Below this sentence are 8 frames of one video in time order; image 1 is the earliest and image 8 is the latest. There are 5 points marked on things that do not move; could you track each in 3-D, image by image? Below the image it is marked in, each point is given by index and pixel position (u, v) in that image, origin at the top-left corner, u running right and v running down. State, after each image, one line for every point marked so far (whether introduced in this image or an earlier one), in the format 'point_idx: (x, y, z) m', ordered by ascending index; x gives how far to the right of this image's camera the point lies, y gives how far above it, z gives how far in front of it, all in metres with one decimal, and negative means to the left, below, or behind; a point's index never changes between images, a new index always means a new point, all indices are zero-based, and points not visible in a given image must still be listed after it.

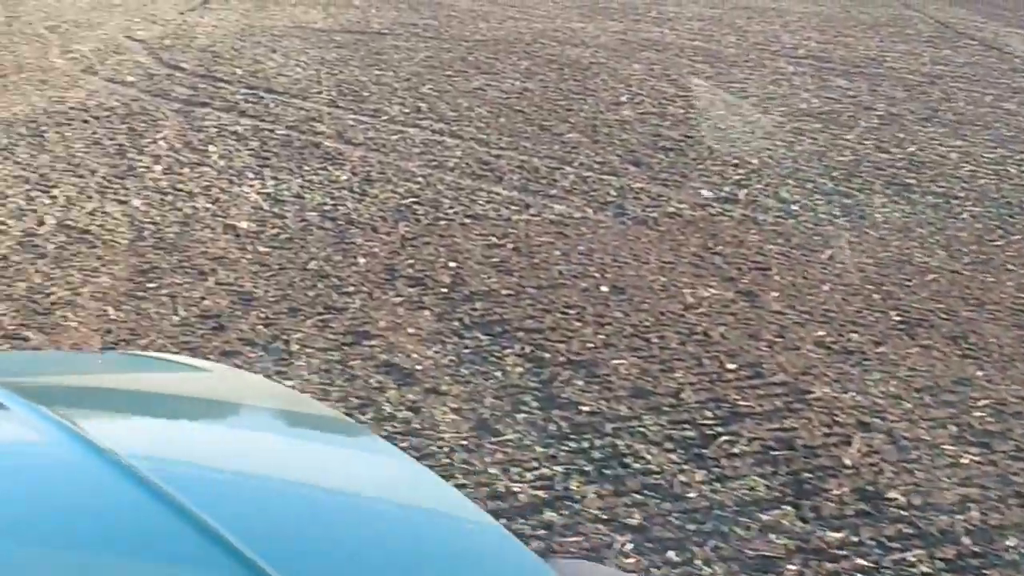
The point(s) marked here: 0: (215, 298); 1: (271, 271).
0: (-1.6, -0.1, +7.2) m
1: (-1.4, +0.1, +7.8) m
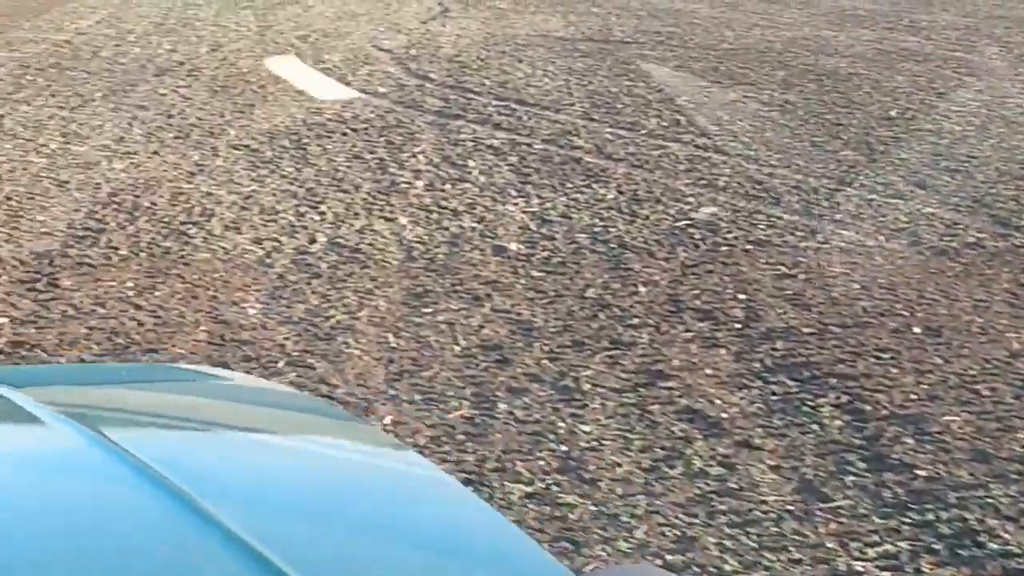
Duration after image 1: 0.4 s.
0: (-0.1, -0.2, +6.9) m
1: (+0.2, -0.1, +7.5) m
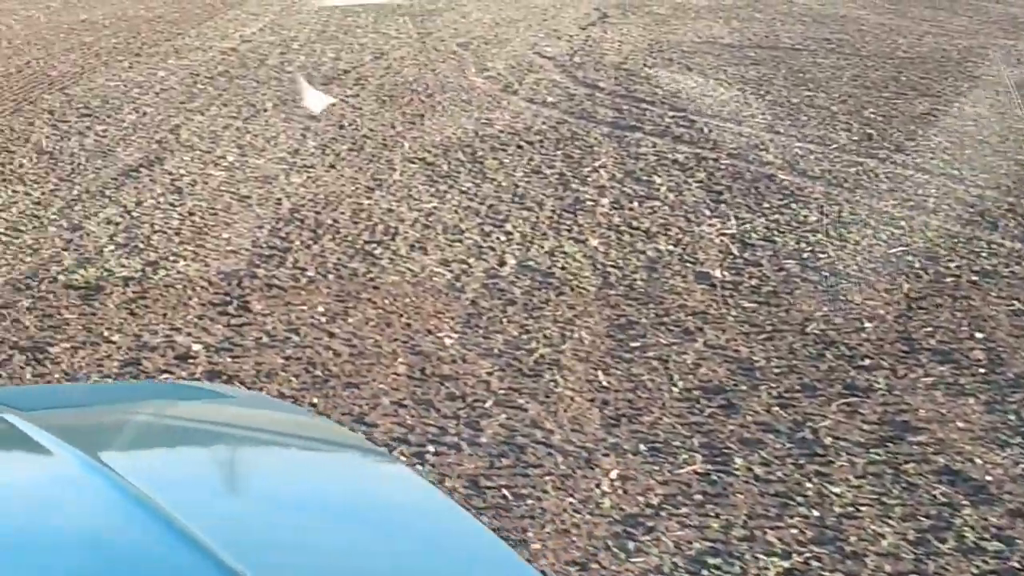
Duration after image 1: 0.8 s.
0: (+1.0, -0.4, +6.4) m
1: (+1.3, -0.2, +6.9) m
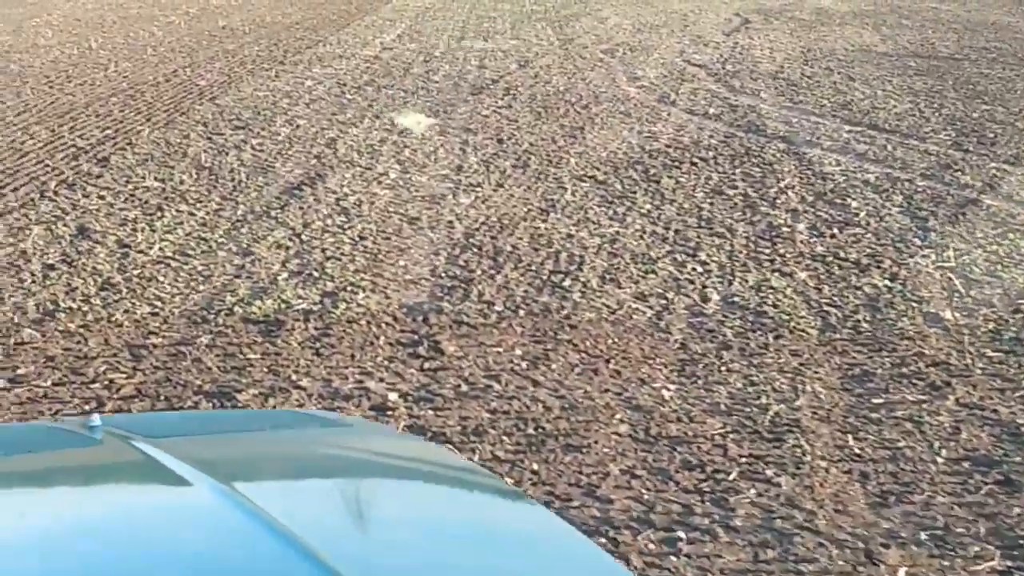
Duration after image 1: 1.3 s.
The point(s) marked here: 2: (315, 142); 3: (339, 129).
0: (+1.9, -0.6, +5.6) m
1: (+2.3, -0.5, +6.1) m
2: (-1.8, +1.4, +12.5) m
3: (-1.7, +1.6, +13.5) m
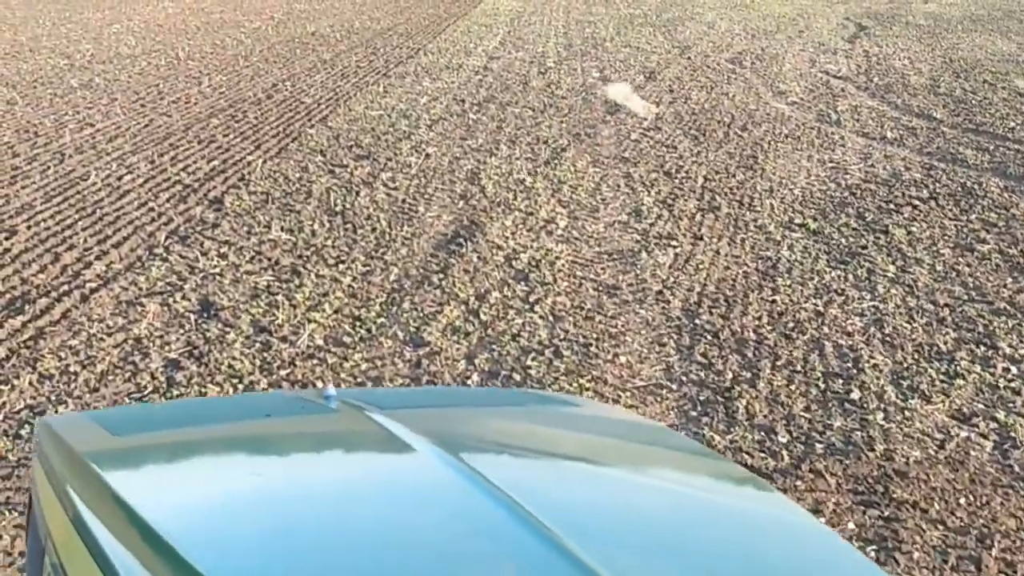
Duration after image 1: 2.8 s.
0: (+3.0, -1.1, +3.6) m
1: (+3.4, -1.0, +4.1) m
2: (-0.5, +0.9, +10.7) m
3: (-0.3, +1.2, +11.6) m
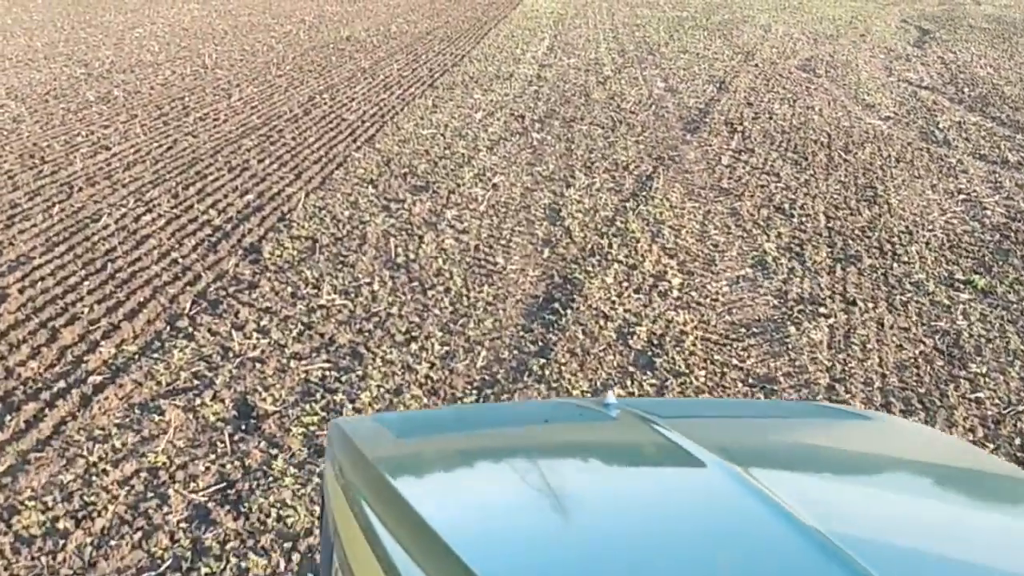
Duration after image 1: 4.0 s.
0: (+3.5, -1.5, +1.9) m
1: (+3.9, -1.4, +2.4) m
2: (+0.1, +0.5, +9.0) m
3: (+0.3, +0.8, +10.0) m
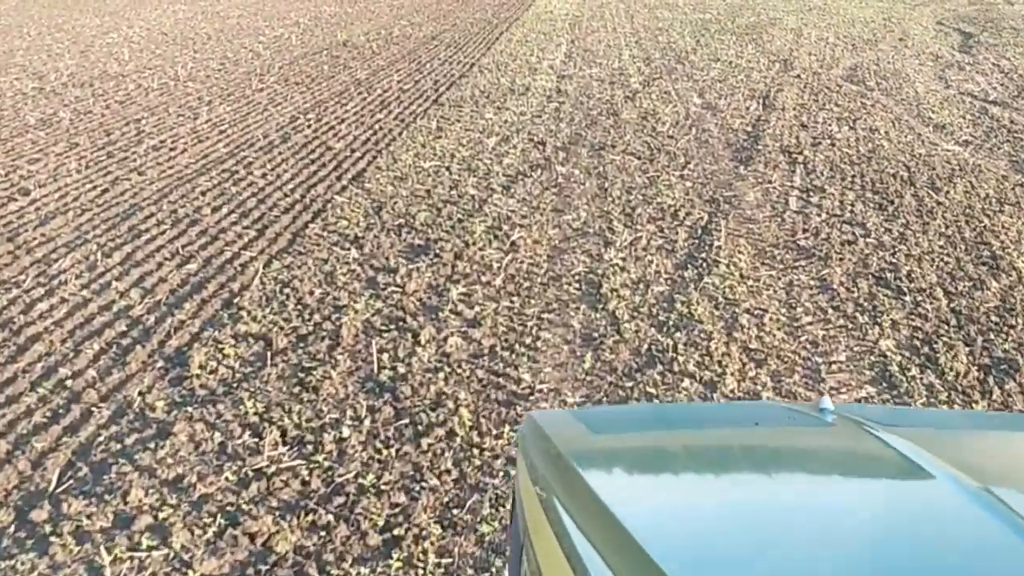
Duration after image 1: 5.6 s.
0: (+3.5, -2.0, -0.2) m
1: (+4.0, -1.9, +0.2) m
2: (+0.2, 0.0, +6.9) m
3: (+0.4, +0.3, +7.9) m
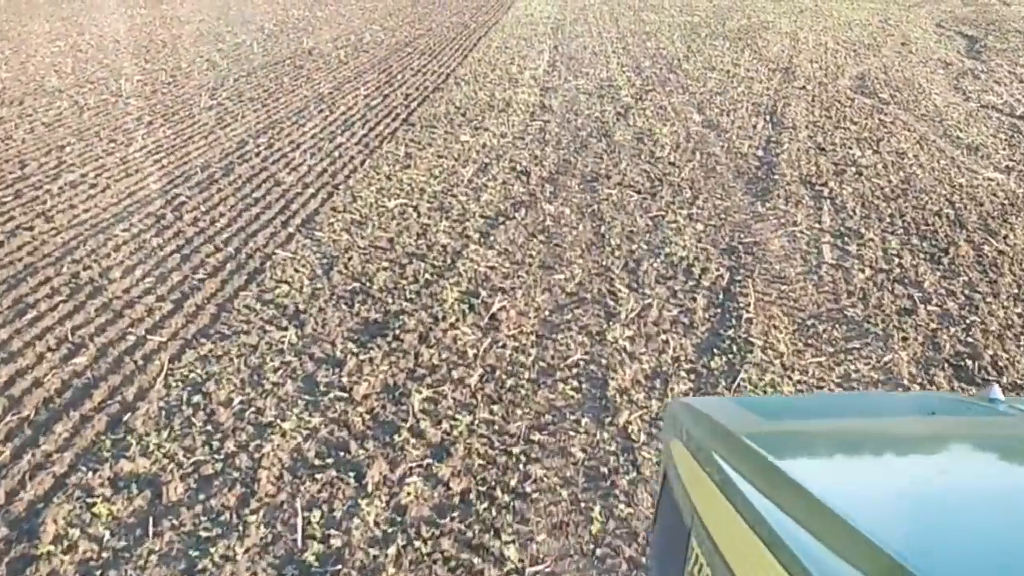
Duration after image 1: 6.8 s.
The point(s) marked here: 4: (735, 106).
0: (+3.6, -2.4, -1.7) m
1: (+4.0, -2.3, -1.3) m
2: (+0.2, -0.4, +5.4) m
3: (+0.3, -0.1, +6.3) m
4: (+2.4, +1.9, +14.3) m
